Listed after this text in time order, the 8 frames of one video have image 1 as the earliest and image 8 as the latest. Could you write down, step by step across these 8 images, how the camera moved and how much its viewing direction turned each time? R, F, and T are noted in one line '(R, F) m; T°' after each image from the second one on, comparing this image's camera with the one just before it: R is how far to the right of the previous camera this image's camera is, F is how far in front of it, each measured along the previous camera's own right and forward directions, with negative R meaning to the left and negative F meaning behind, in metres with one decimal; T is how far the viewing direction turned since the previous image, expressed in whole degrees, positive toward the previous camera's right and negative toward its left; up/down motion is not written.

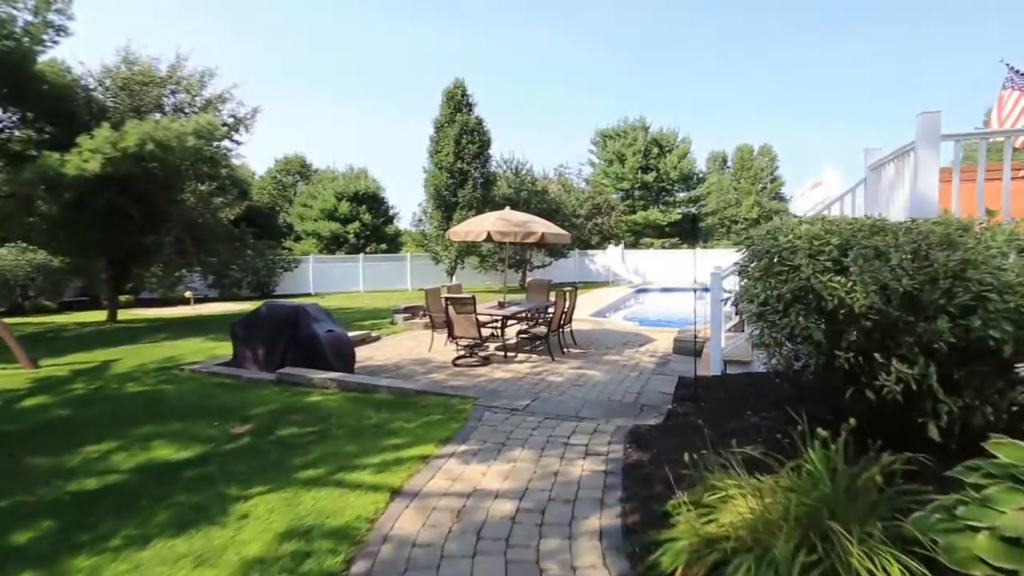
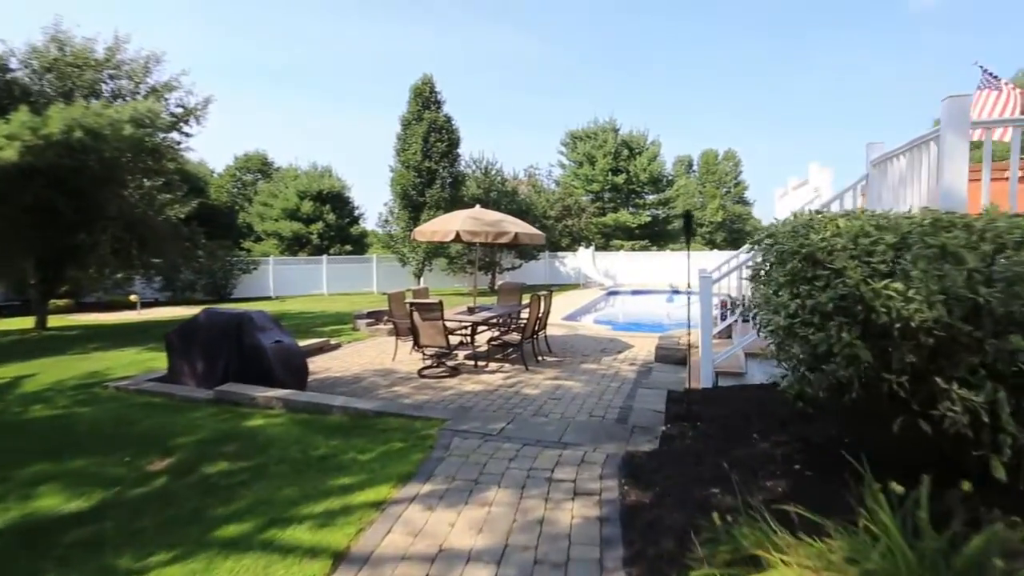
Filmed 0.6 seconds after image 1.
(0.0, +0.6) m; +3°
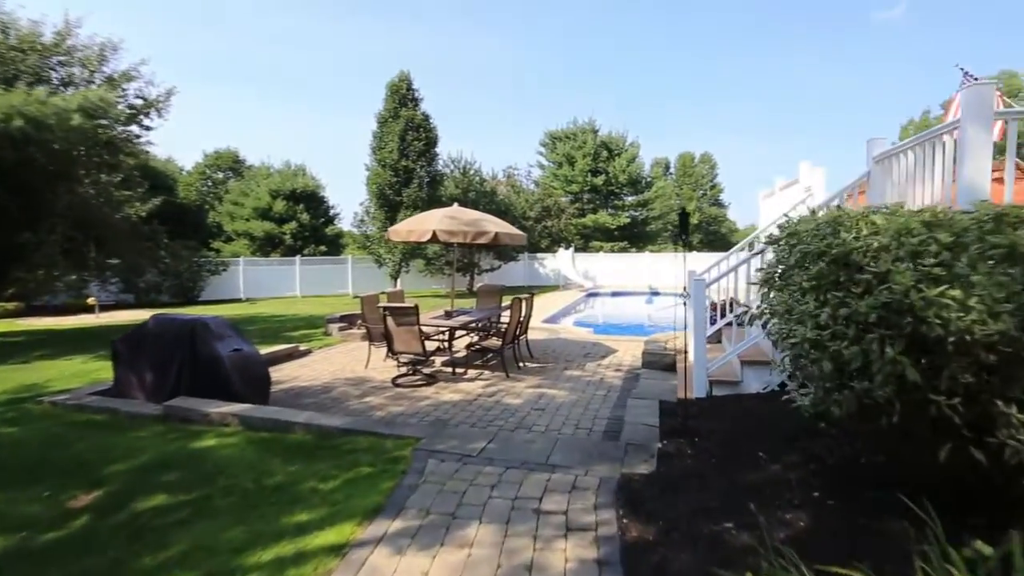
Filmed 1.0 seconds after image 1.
(0.0, +0.4) m; +2°
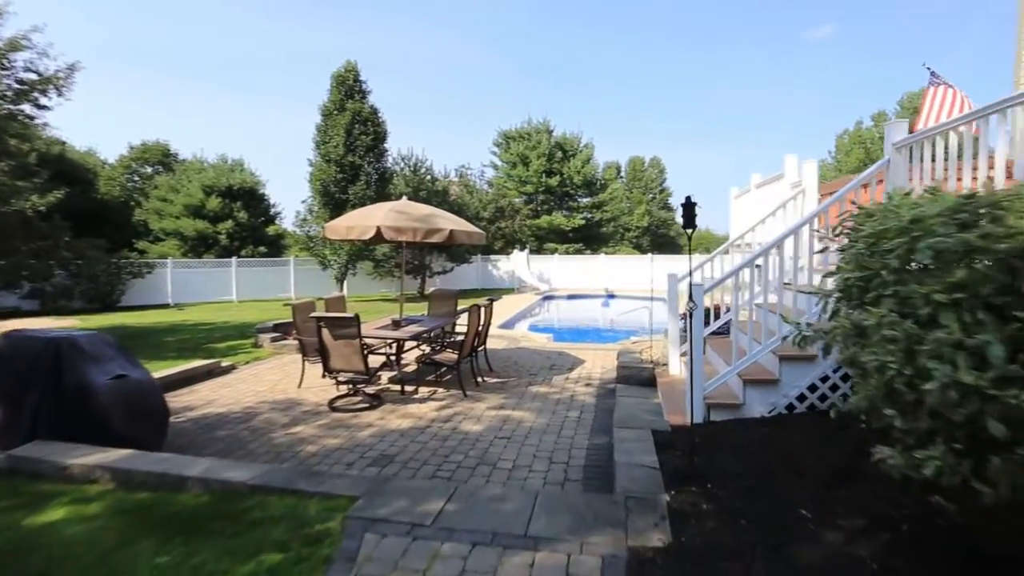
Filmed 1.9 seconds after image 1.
(-0.1, +0.9) m; +5°
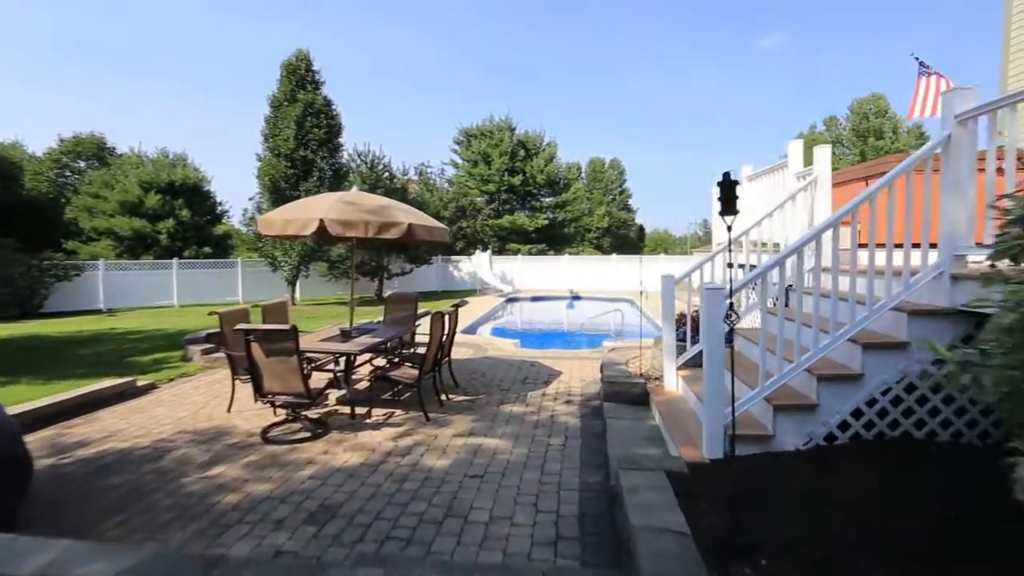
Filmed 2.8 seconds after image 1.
(-0.1, +0.9) m; +4°
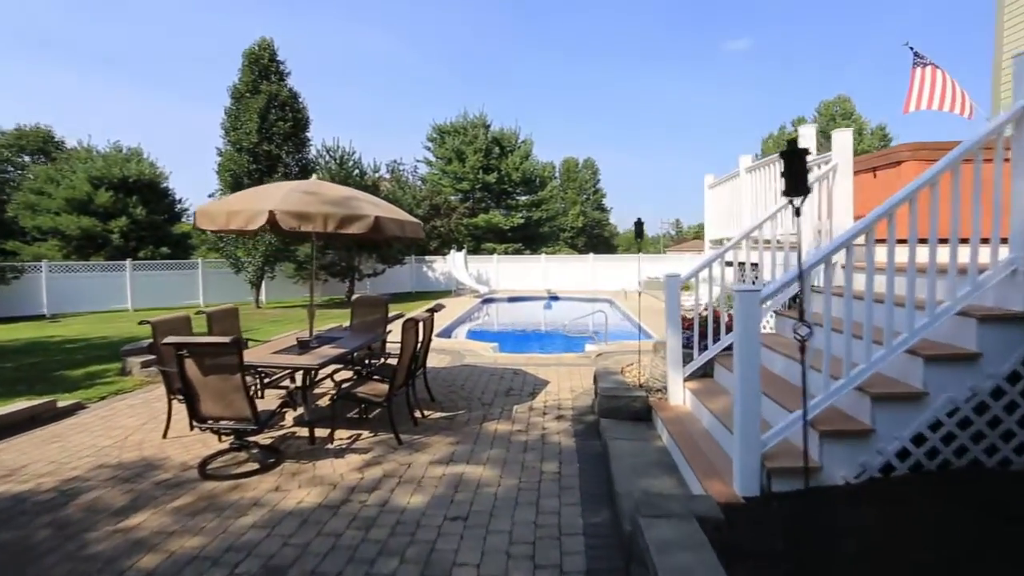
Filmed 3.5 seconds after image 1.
(-0.1, +0.7) m; +3°
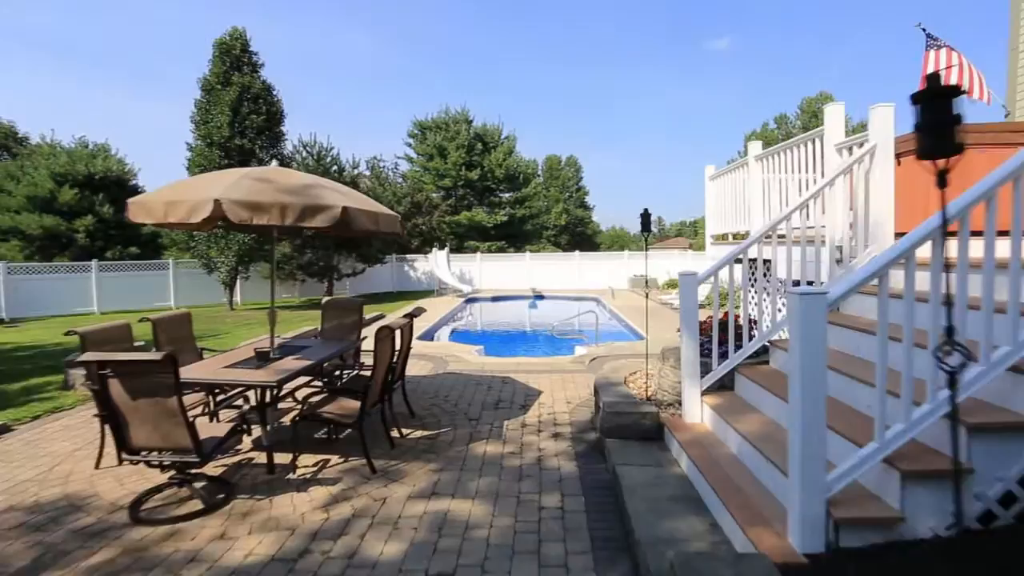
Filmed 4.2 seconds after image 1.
(-0.1, +0.7) m; +2°
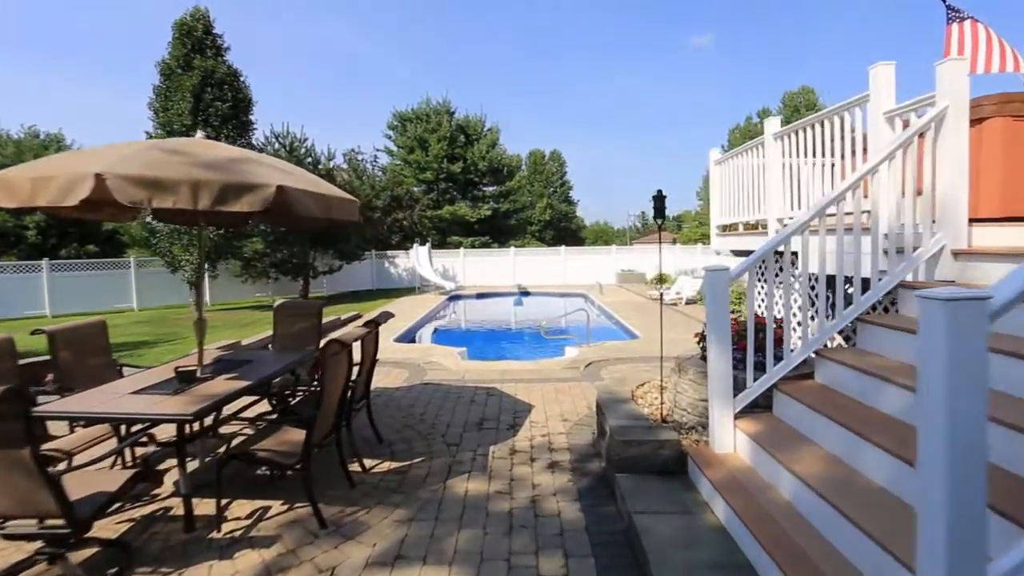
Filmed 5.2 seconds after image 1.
(0.0, +0.9) m; +2°
